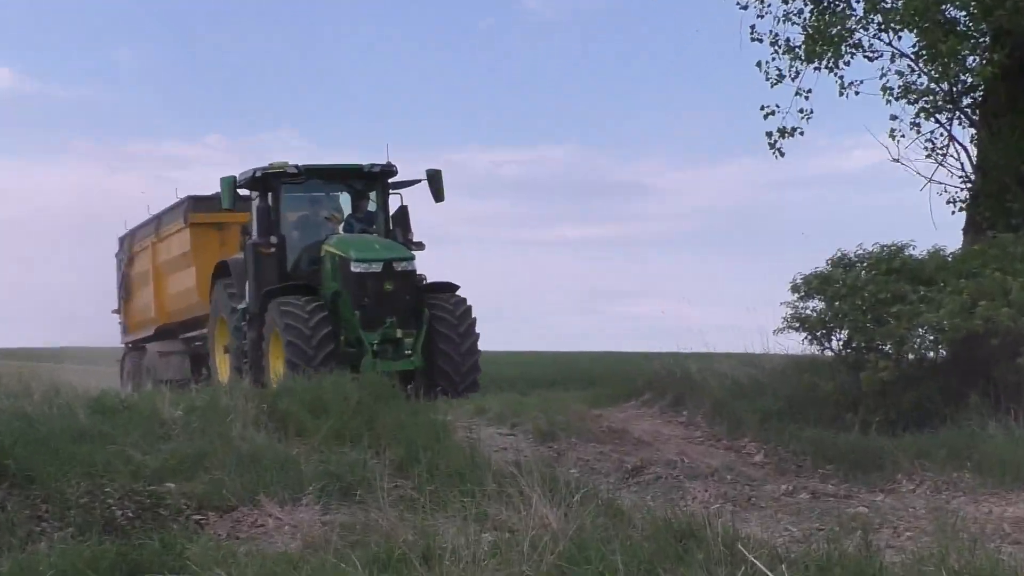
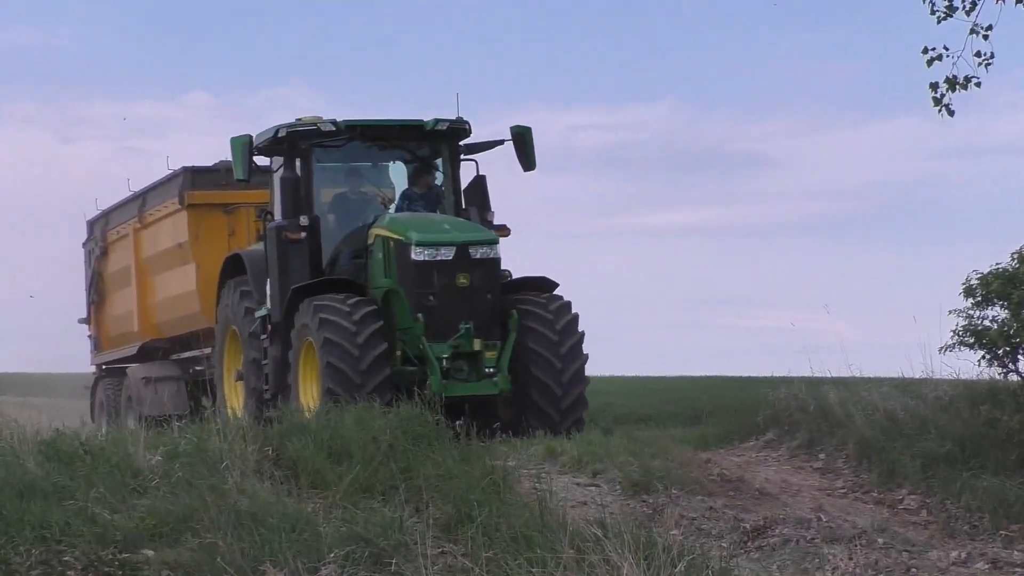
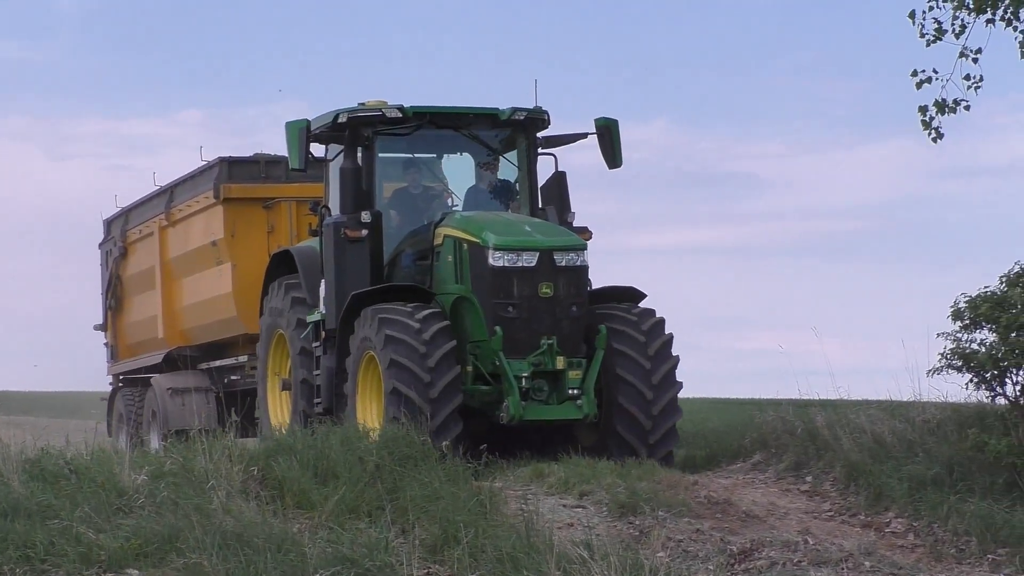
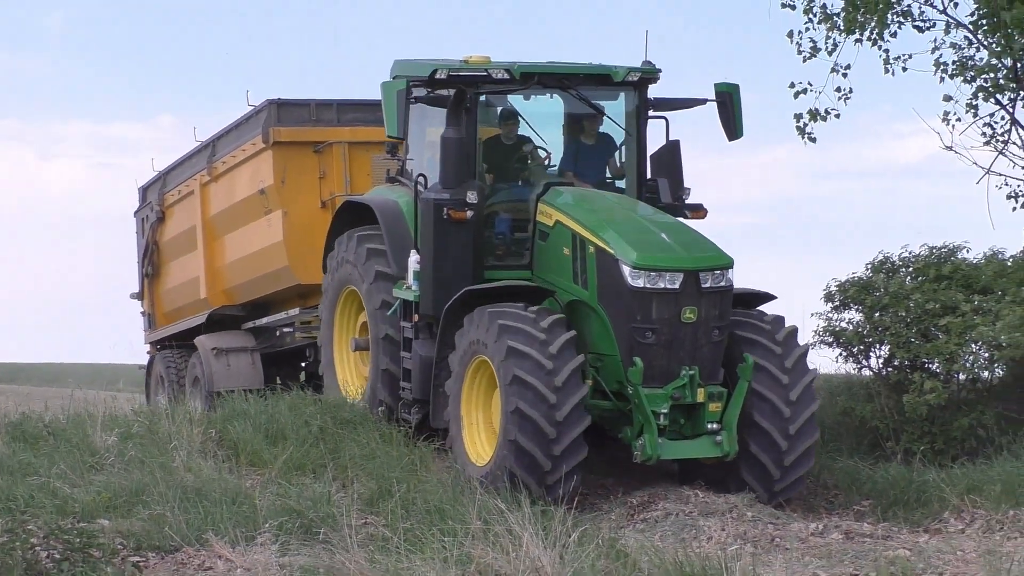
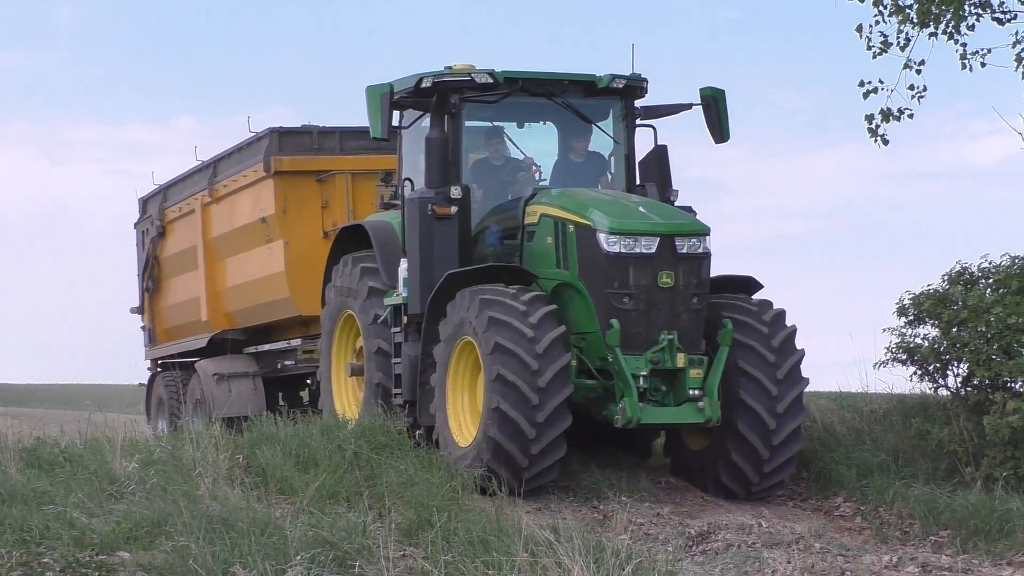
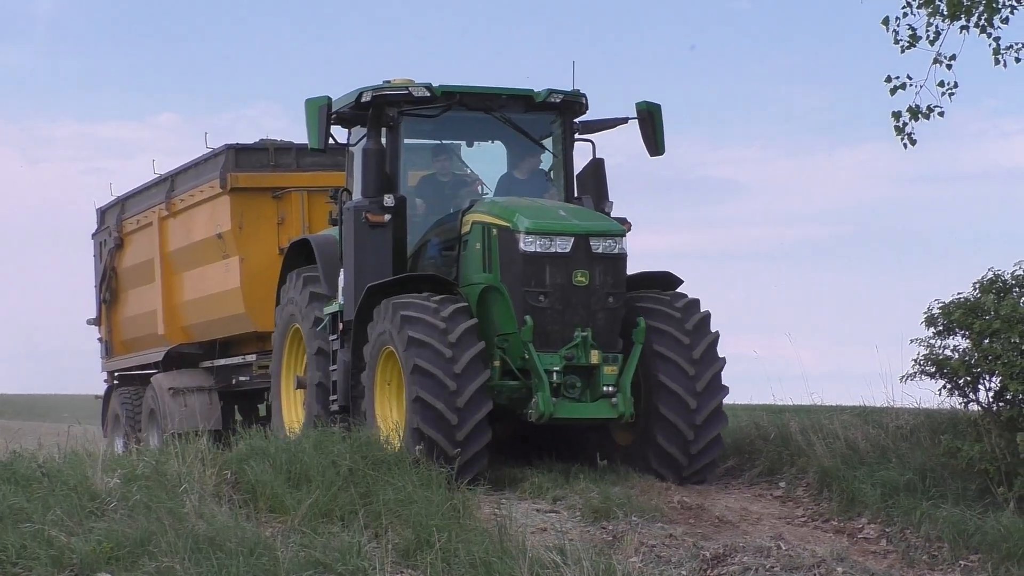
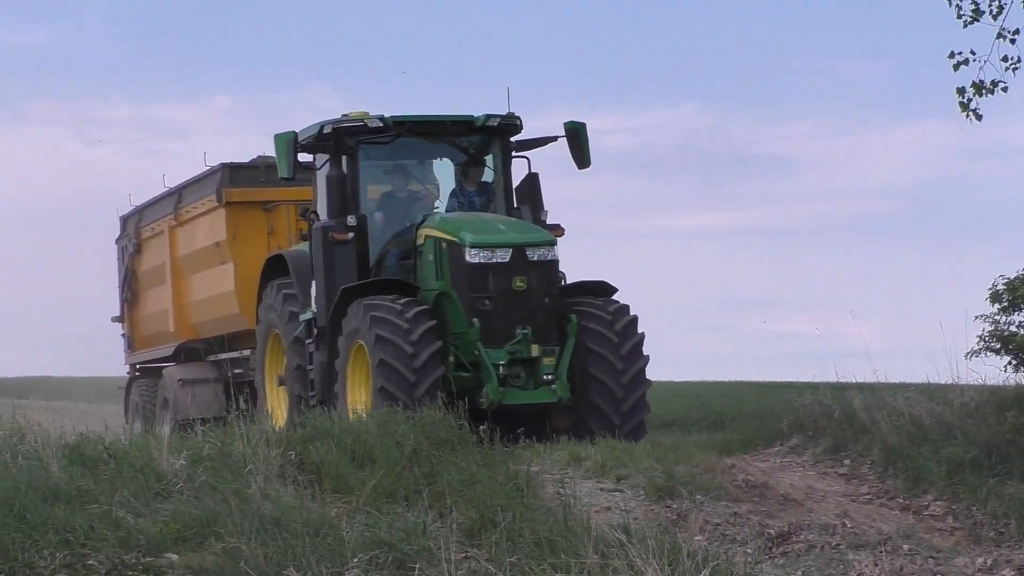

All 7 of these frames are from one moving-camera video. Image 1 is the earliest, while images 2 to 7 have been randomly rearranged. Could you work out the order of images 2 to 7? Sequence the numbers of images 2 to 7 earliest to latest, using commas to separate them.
2, 7, 3, 6, 5, 4
